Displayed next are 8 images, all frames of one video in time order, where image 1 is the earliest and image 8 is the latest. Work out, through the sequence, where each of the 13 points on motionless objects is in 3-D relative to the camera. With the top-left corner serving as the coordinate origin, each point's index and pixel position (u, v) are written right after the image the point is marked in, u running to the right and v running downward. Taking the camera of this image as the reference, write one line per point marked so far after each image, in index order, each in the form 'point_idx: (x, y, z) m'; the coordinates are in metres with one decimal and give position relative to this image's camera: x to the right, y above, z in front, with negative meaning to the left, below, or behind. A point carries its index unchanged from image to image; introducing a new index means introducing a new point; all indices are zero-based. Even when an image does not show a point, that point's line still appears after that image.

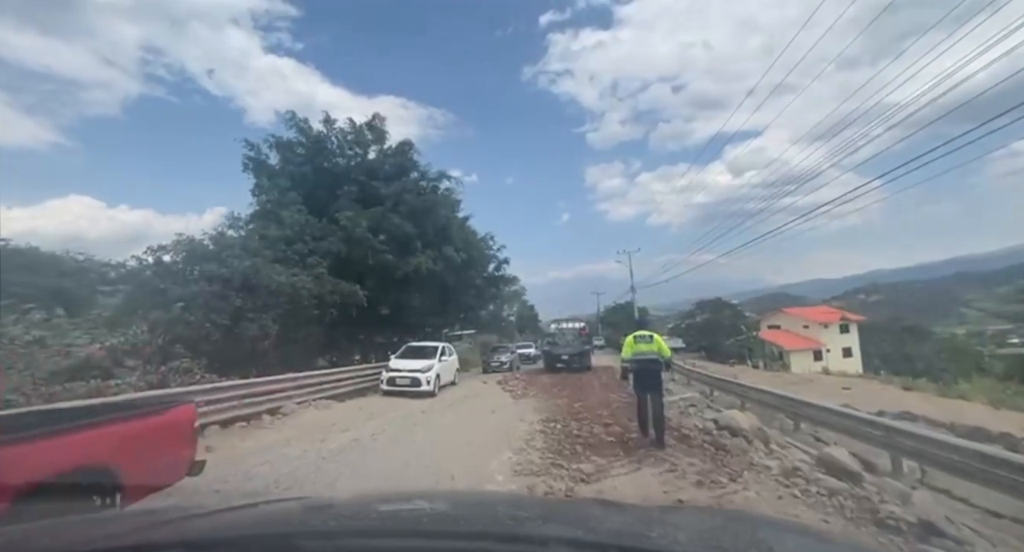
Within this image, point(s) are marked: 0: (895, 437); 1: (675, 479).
0: (+4.7, -2.0, +5.7) m
1: (+1.4, -1.7, +3.9) m
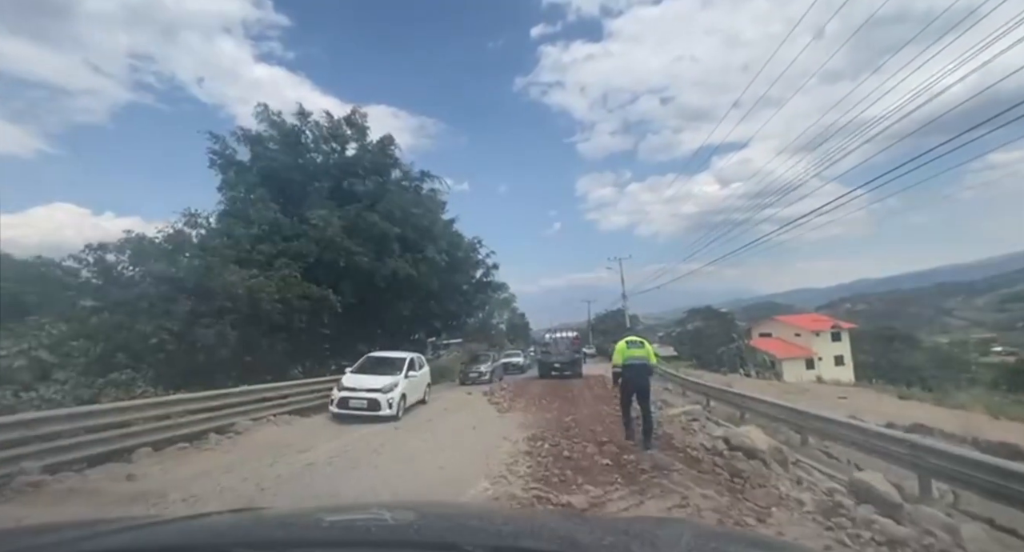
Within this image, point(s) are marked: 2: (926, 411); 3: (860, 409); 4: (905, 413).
0: (+4.5, -2.0, +5.1) m
1: (+1.2, -1.6, +3.2) m
2: (+16.0, -5.3, +18.3) m
3: (+13.0, -5.0, +17.6) m
4: (+13.8, -4.8, +16.3) m
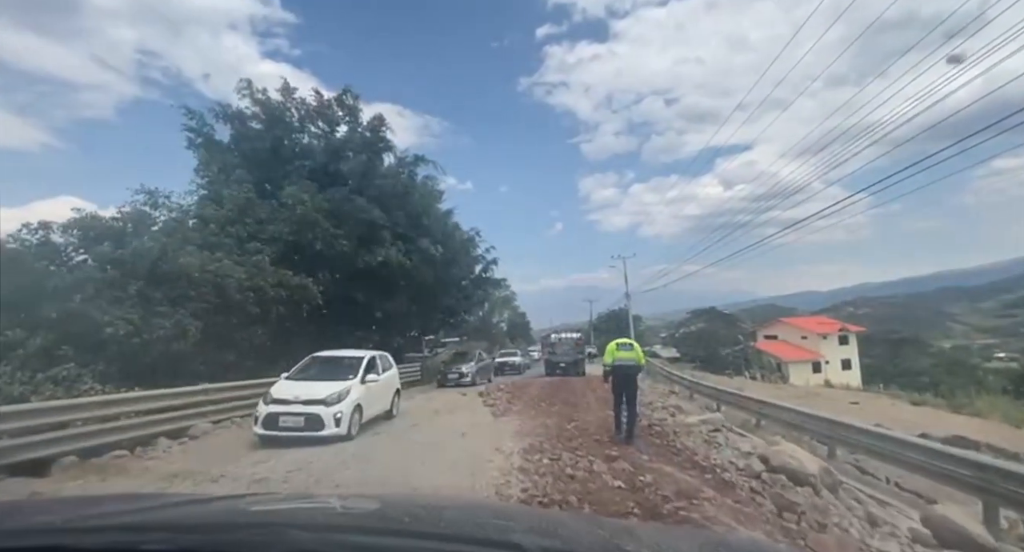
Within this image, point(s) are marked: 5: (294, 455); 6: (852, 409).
0: (+4.4, -1.9, +4.4) m
1: (+1.1, -1.5, +2.5) m
2: (+15.9, -5.3, +17.5) m
3: (+12.9, -5.0, +16.8) m
4: (+13.7, -4.8, +15.6) m
5: (-3.0, -2.5, +6.7) m
6: (+13.3, -5.2, +18.3) m
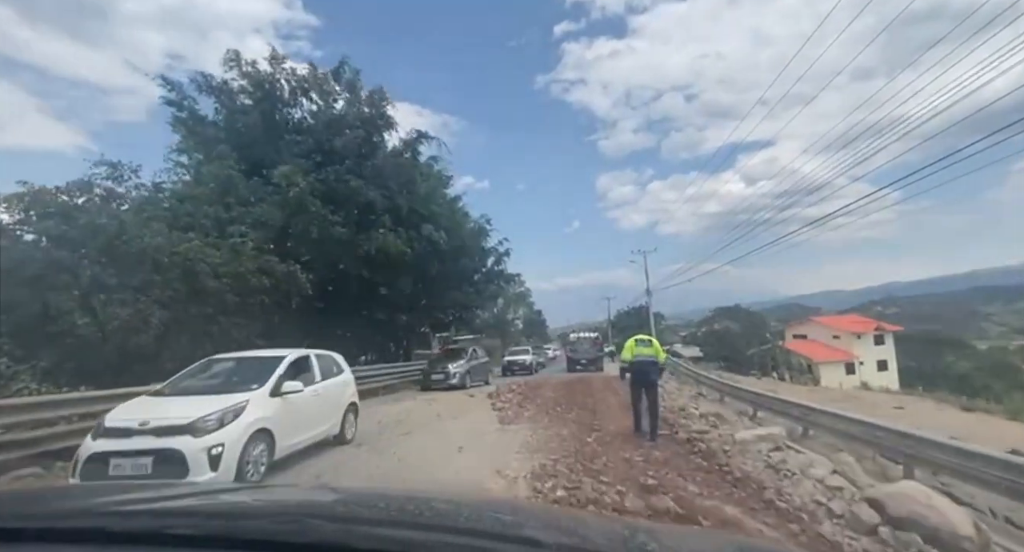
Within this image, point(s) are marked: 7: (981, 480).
0: (+4.4, -1.7, +3.2) m
1: (+1.1, -1.3, +1.5) m
2: (+16.5, -5.1, +16.0) m
3: (+13.4, -4.8, +15.3) m
4: (+14.2, -4.6, +14.1) m
5: (-2.9, -2.3, +5.8) m
6: (+13.8, -5.0, +16.9) m
7: (+5.1, -2.2, +5.0) m
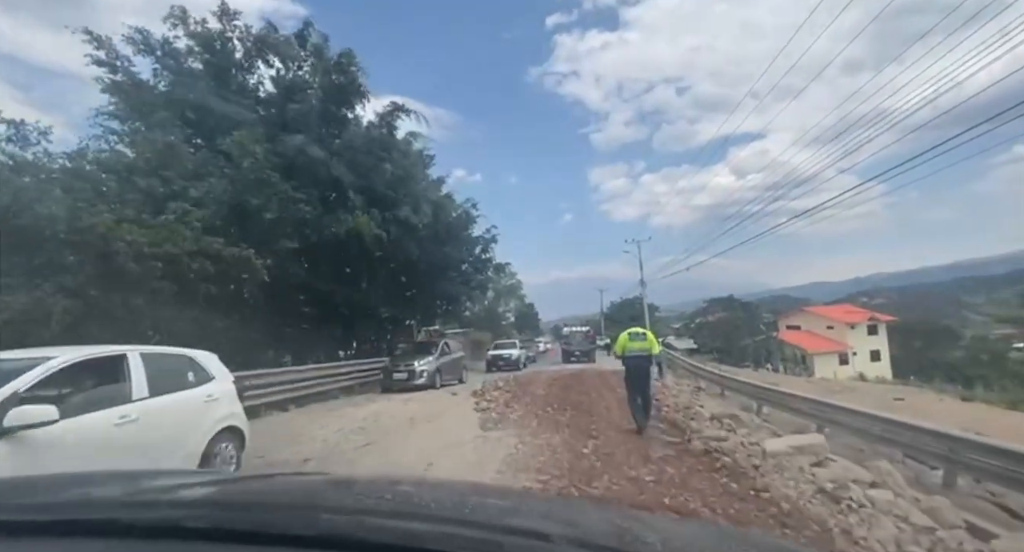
0: (+4.3, -1.5, +2.5) m
1: (+1.0, -1.2, +0.7) m
2: (+16.1, -4.6, +15.5) m
3: (+13.1, -4.3, +14.8) m
4: (+13.8, -4.2, +13.6) m
5: (-3.0, -2.1, +5.0) m
6: (+13.5, -4.6, +16.3) m
7: (+4.9, -2.0, +4.2) m
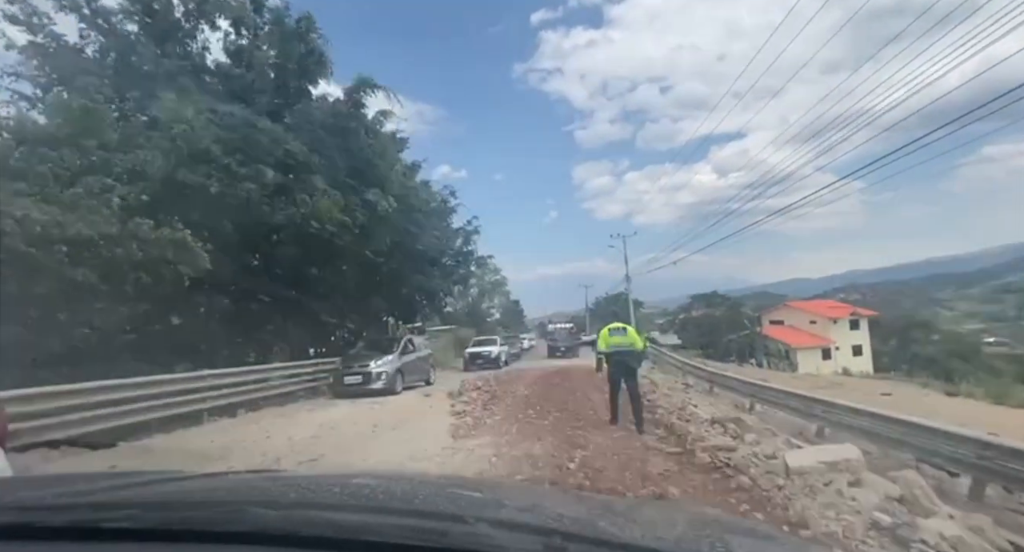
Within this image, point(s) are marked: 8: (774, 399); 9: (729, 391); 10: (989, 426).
0: (+4.2, -1.4, +2.0) m
1: (+0.9, -1.1, +0.1) m
2: (+15.6, -4.4, +15.4) m
3: (+12.6, -4.1, +14.6) m
4: (+13.3, -4.0, +13.4) m
5: (-3.3, -2.0, +4.2) m
6: (+12.9, -4.3, +16.1) m
7: (+4.7, -1.8, +3.8) m
8: (+5.5, -2.7, +9.6) m
9: (+6.1, -3.2, +13.2) m
10: (+12.2, -3.8, +12.0) m
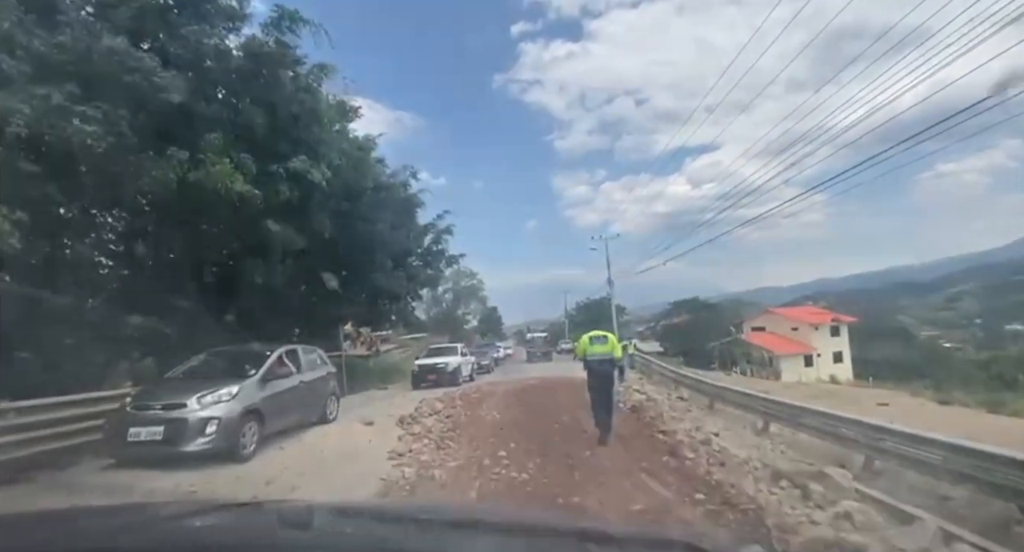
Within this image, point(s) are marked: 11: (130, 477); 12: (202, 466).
0: (+4.0, -1.2, +0.6) m
1: (+0.8, -0.9, -1.5) m
2: (+14.8, -4.5, +14.4) m
3: (+11.8, -4.2, +13.5) m
4: (+12.7, -4.1, +12.3) m
5: (-3.5, -1.8, +2.4) m
6: (+12.1, -4.4, +15.0) m
7: (+4.5, -1.7, +2.3) m
8: (+5.0, -2.6, +8.2) m
9: (+5.5, -3.2, +11.8) m
10: (+11.6, -3.8, +10.9) m
11: (-6.6, -3.3, +7.9) m
12: (-5.8, -3.4, +8.5) m
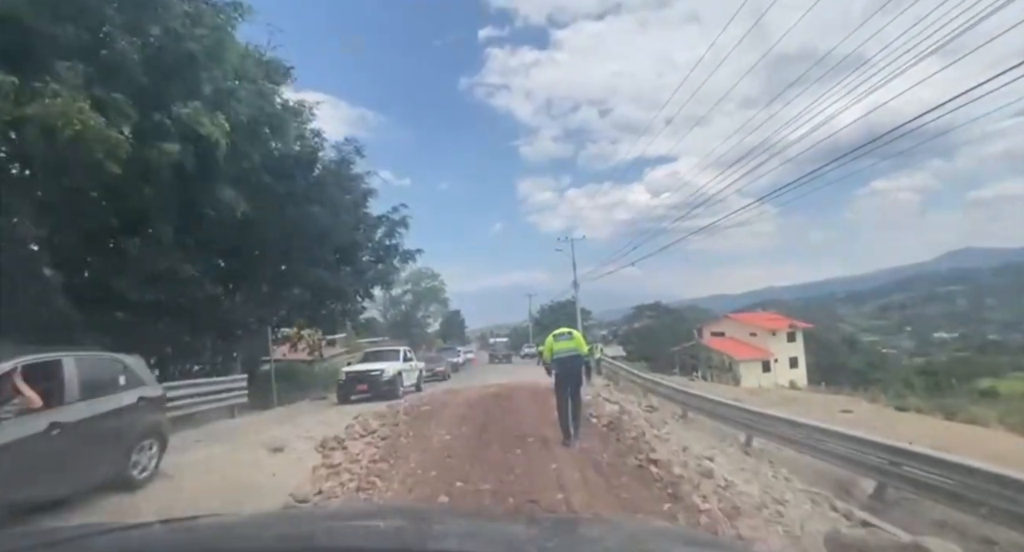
0: (+3.9, -1.1, -0.2) m
1: (+0.9, -0.7, -2.5) m
2: (+13.5, -4.7, +14.4) m
3: (+10.7, -4.3, +13.2) m
4: (+11.6, -4.2, +12.1) m
5: (-3.7, -1.6, +1.1) m
6: (+10.8, -4.6, +14.8) m
7: (+4.2, -1.6, +1.6) m
8: (+4.3, -2.6, +7.5) m
9: (+4.5, -3.2, +11.1) m
10: (+10.6, -3.9, +10.7) m
11: (-7.2, -3.1, +6.3) m
12: (-6.5, -3.2, +6.9) m
